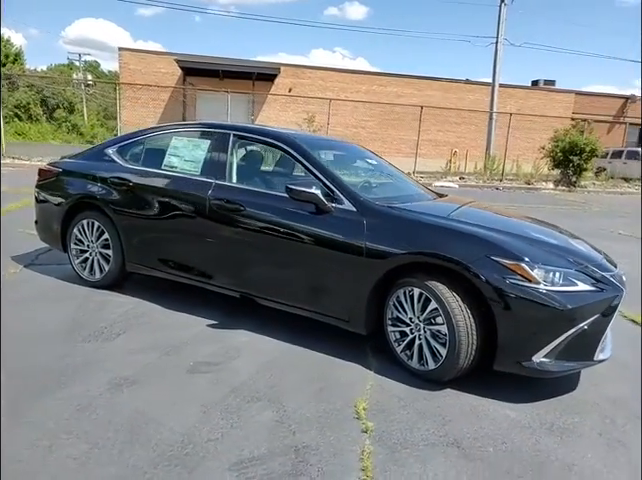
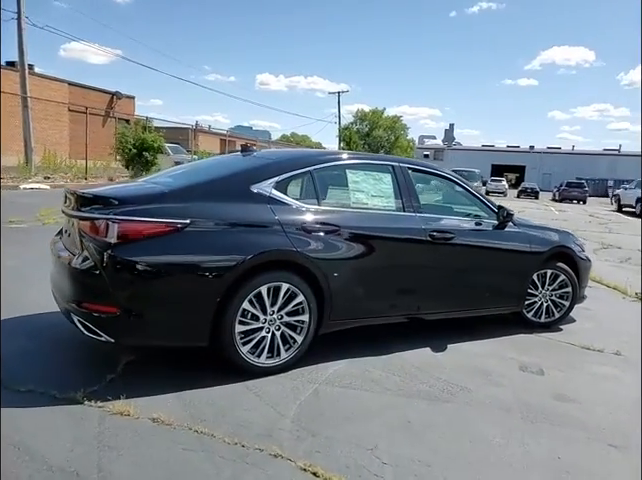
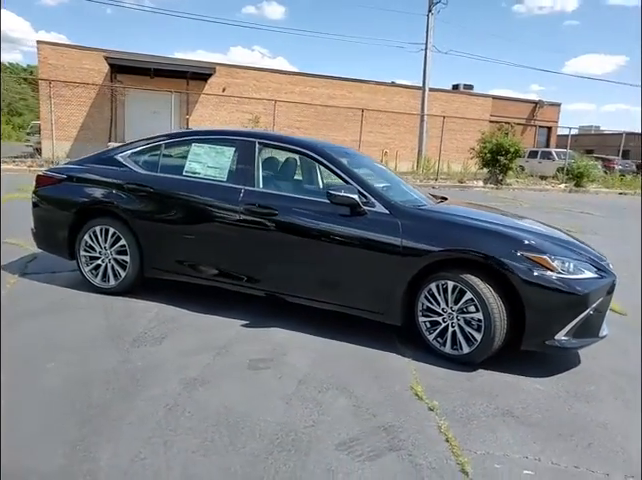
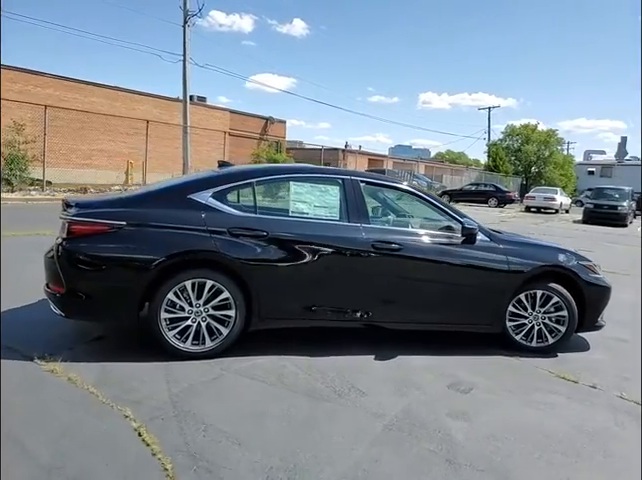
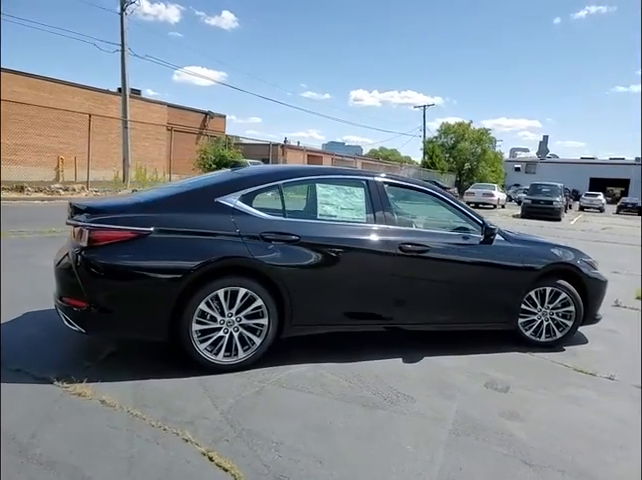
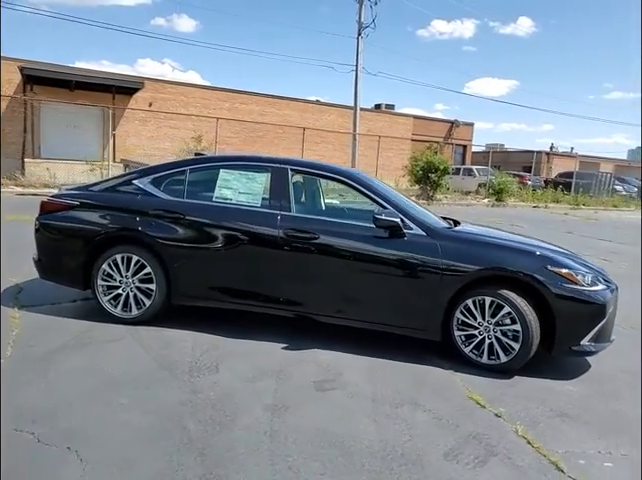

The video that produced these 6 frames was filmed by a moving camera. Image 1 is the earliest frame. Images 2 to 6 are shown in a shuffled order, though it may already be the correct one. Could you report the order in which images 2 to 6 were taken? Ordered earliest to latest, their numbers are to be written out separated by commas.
3, 6, 4, 5, 2
